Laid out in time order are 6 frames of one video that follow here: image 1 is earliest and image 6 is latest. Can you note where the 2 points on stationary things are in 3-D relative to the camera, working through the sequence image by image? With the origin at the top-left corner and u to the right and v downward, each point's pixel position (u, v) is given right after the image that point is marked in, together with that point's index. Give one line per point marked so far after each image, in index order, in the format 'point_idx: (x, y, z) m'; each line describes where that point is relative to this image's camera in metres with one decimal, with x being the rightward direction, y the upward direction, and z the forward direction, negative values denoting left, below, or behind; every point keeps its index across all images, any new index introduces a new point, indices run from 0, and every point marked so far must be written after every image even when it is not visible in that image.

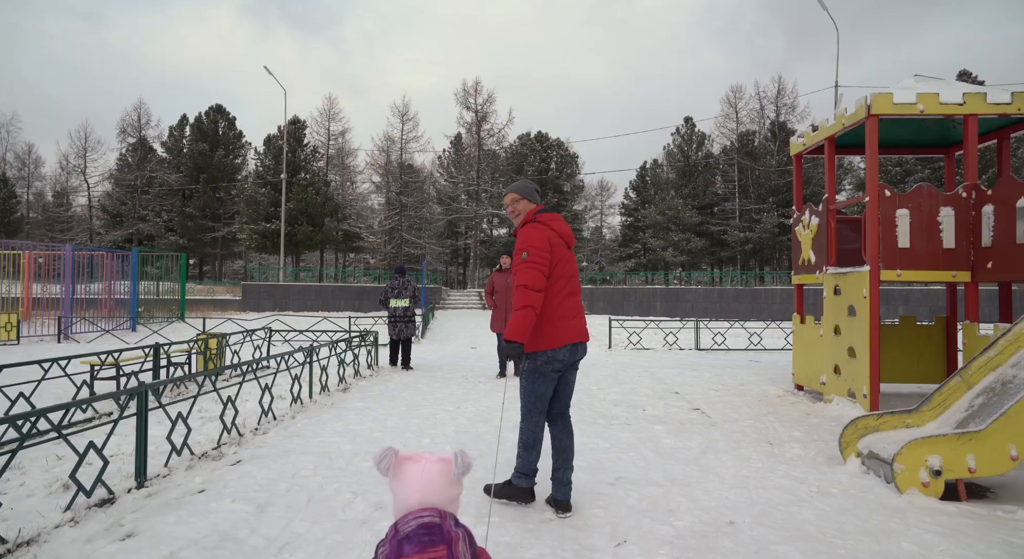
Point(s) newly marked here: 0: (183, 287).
0: (-10.6, -0.3, +18.3) m
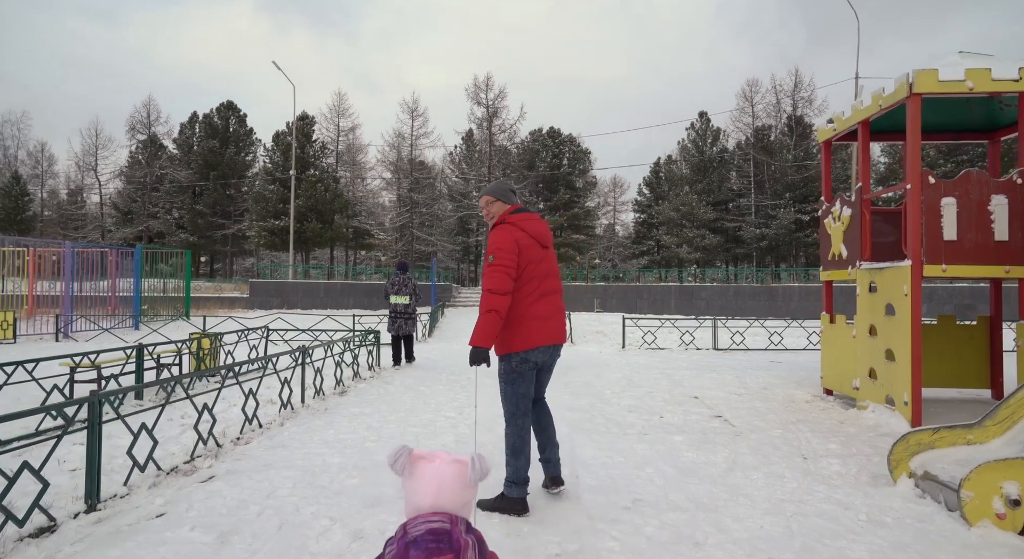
0: (-10.2, -0.2, +18.1) m
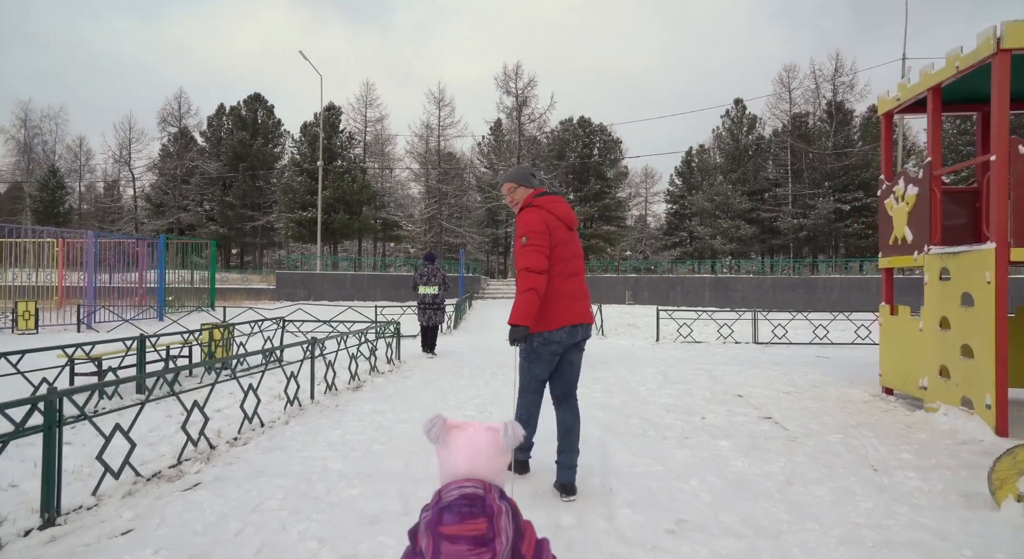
0: (-9.4, +0.1, +18.0) m
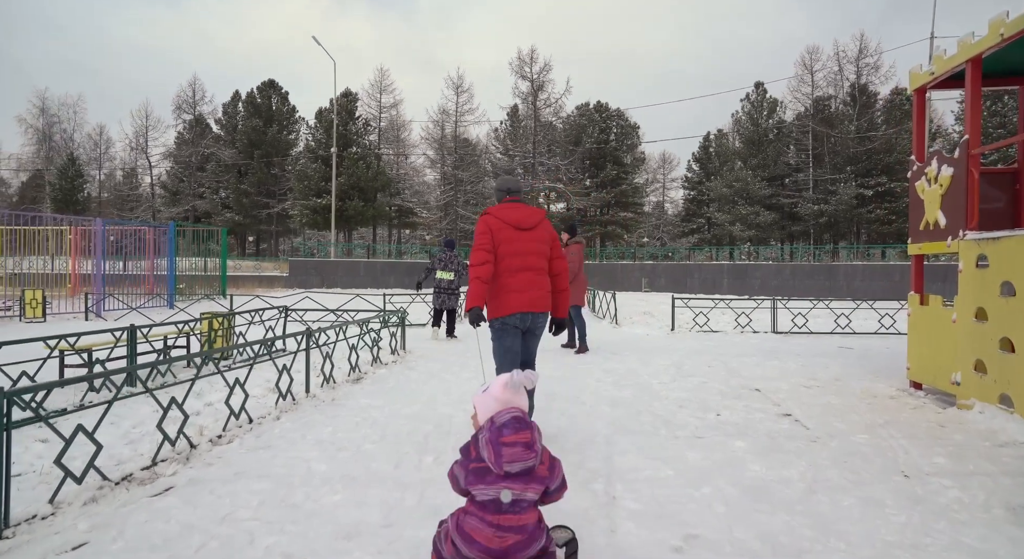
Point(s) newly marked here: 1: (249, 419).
0: (-9.0, +0.5, +18.0) m
1: (-2.1, -1.1, +4.5) m
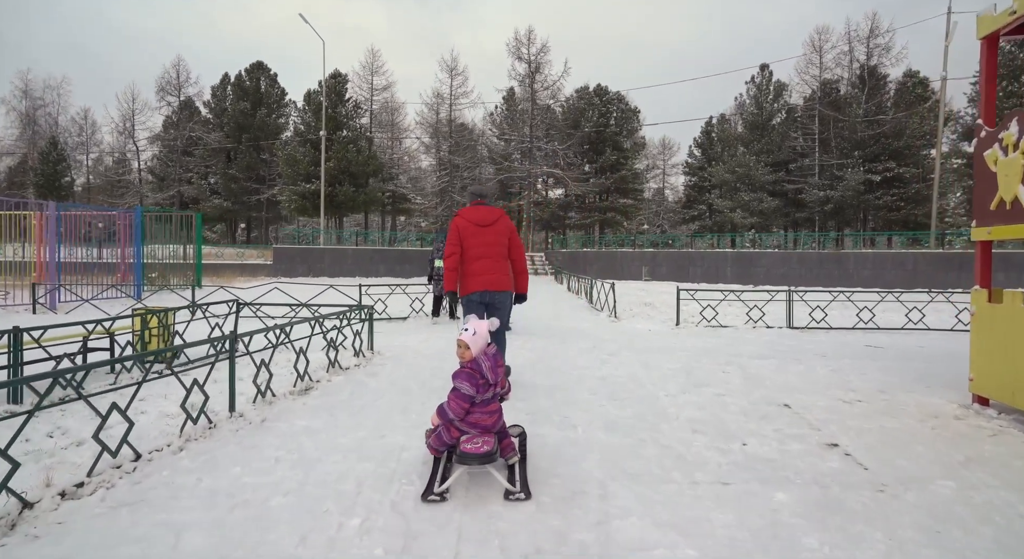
0: (-9.2, +0.8, +16.9) m
1: (-2.3, -1.1, +3.4) m
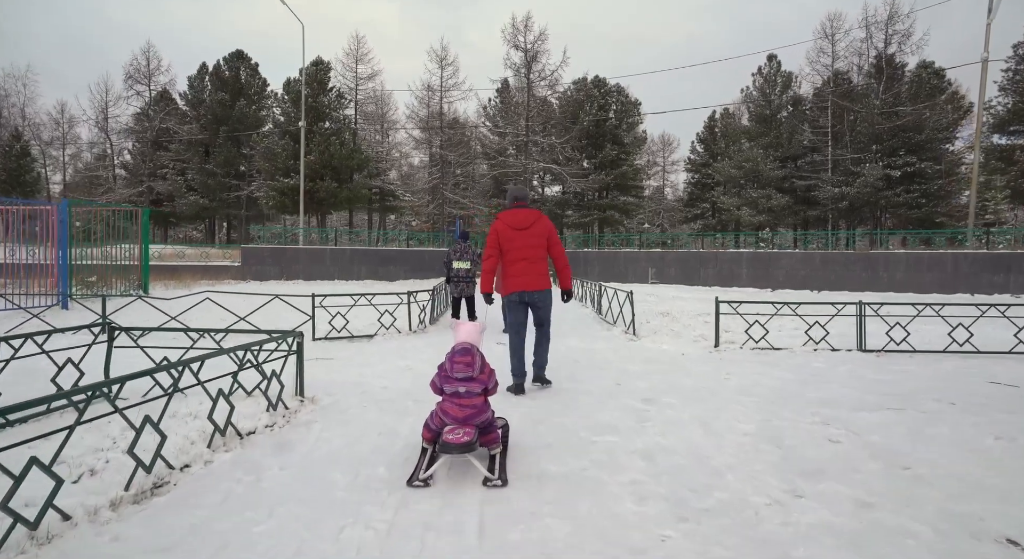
0: (-9.4, +0.7, +14.5) m
1: (-2.3, -1.2, +1.1) m
